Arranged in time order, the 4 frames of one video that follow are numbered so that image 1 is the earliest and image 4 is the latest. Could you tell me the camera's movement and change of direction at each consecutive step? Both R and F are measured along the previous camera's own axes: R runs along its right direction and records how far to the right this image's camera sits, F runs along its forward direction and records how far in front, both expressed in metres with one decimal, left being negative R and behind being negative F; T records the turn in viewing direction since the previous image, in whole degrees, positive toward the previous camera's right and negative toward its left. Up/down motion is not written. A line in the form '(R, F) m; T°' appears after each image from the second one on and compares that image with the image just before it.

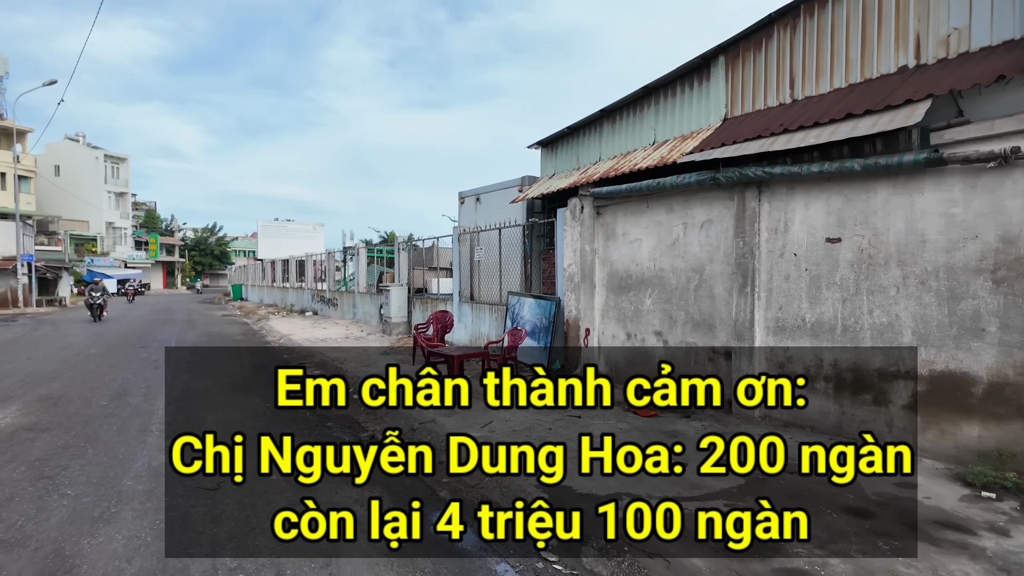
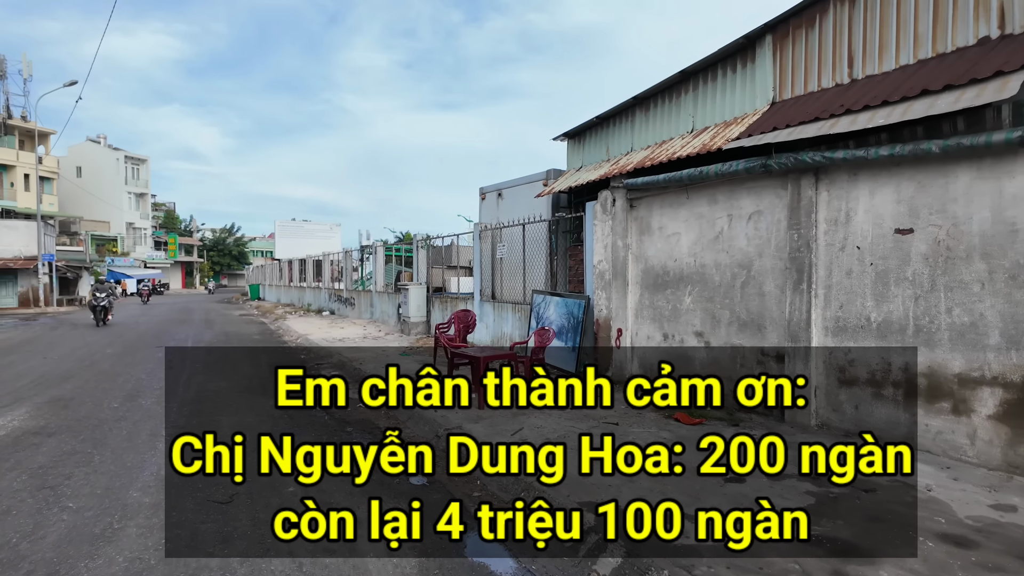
(-0.2, +0.4) m; -1°
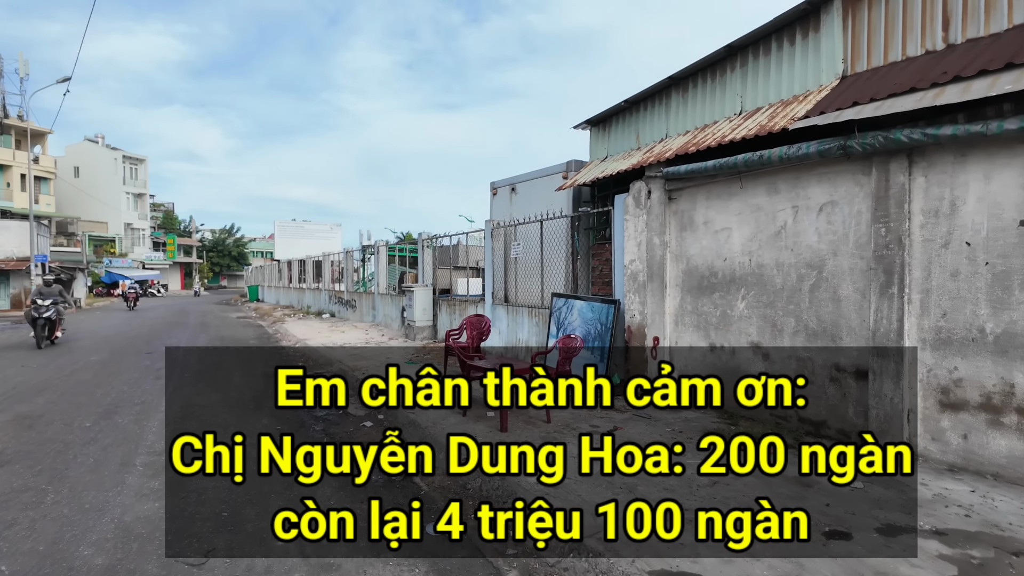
(-0.2, +0.7) m; 0°
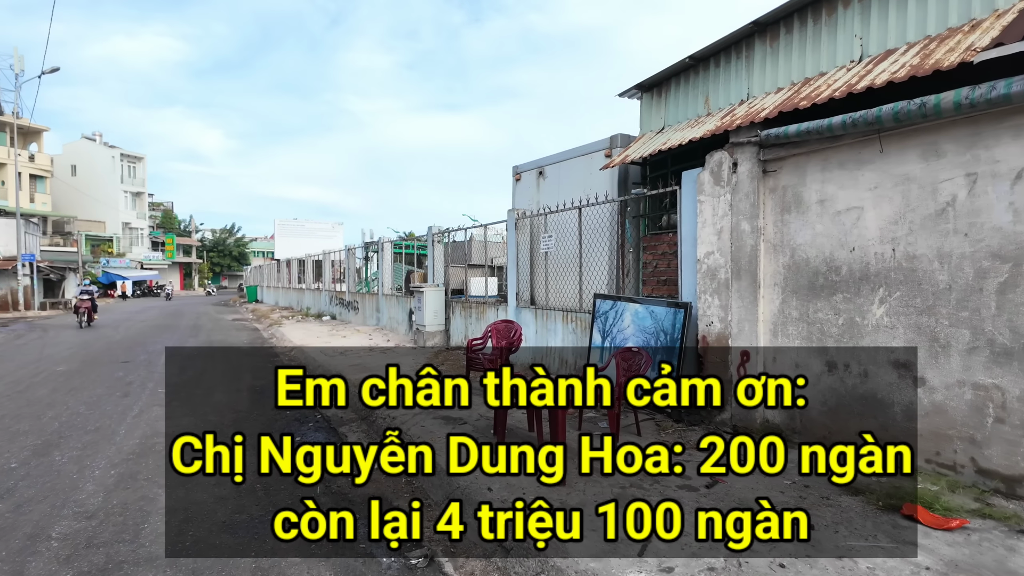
(-0.4, +1.3) m; 0°
